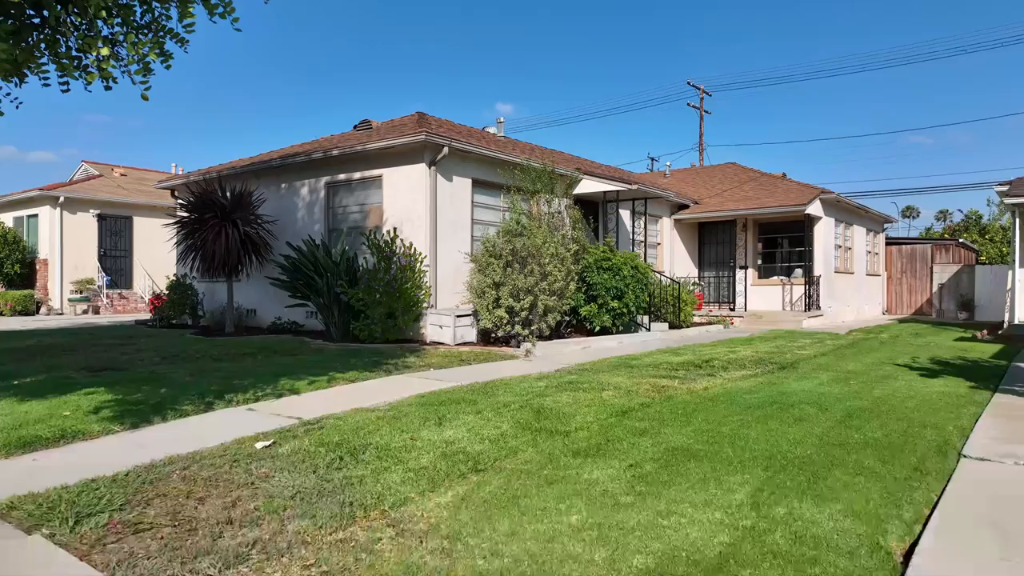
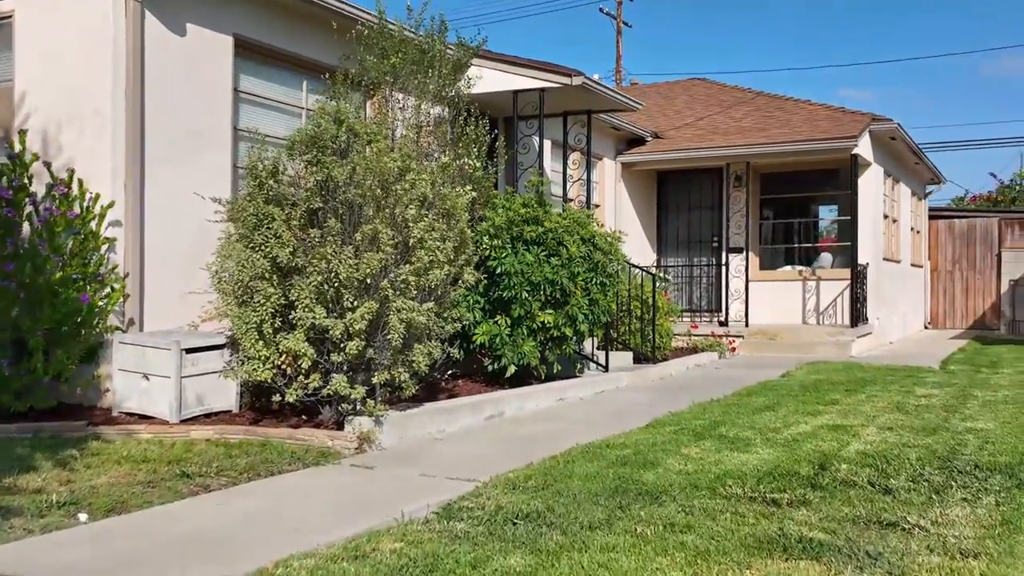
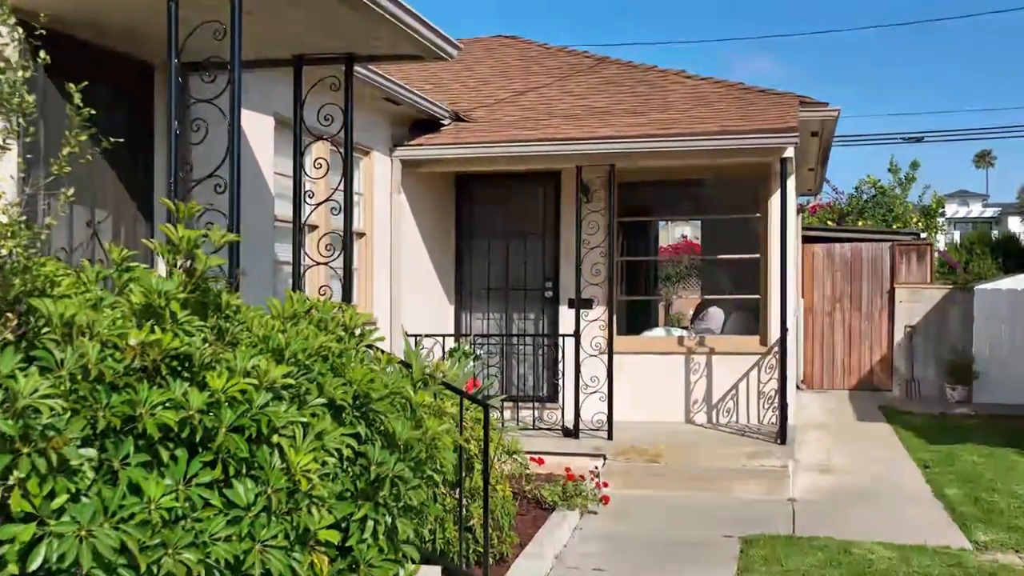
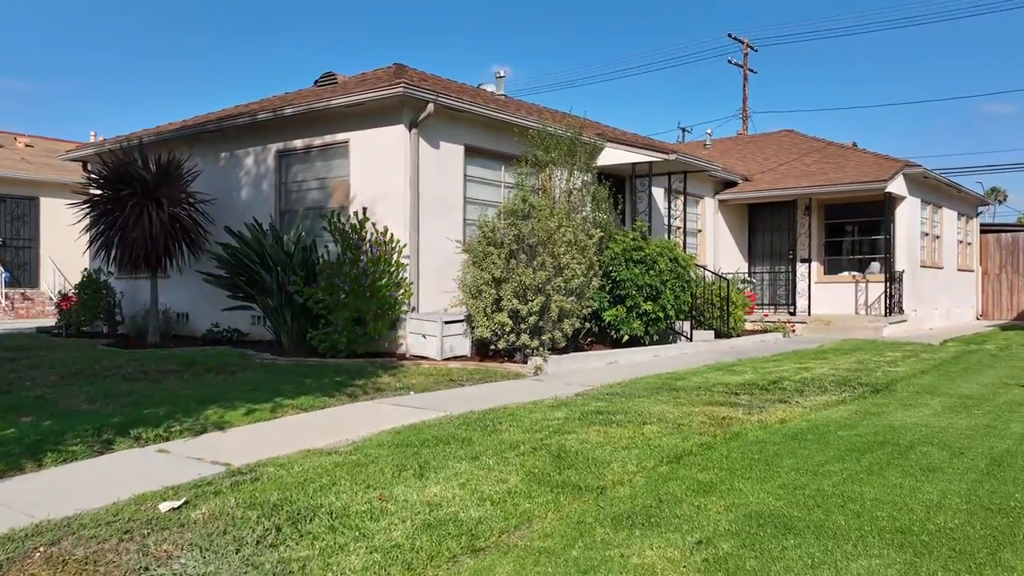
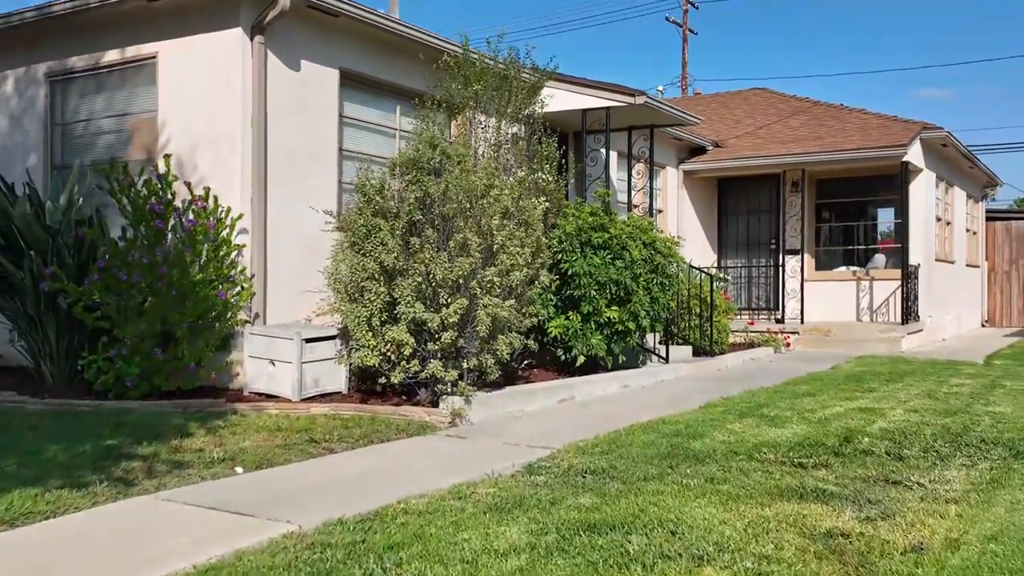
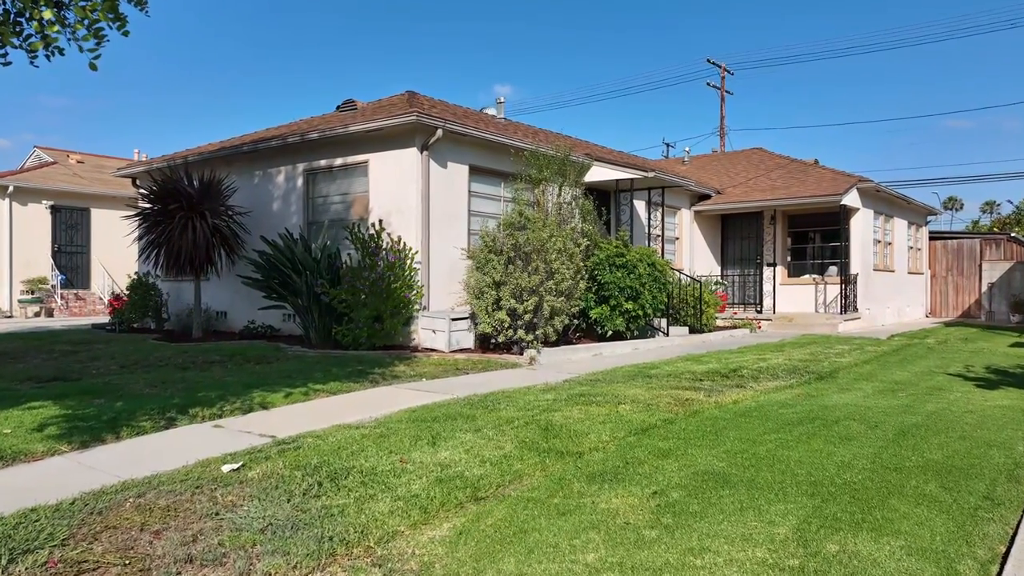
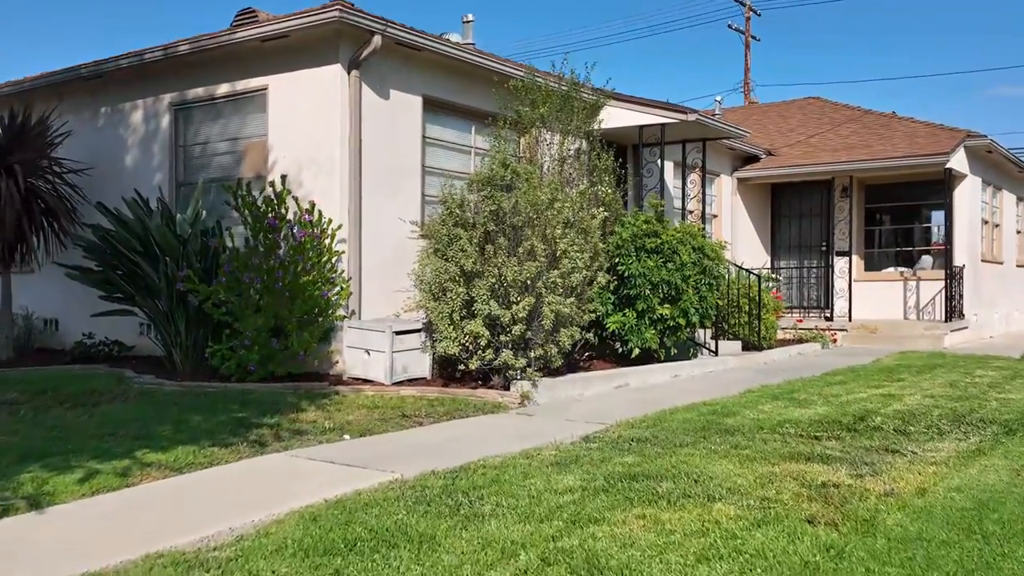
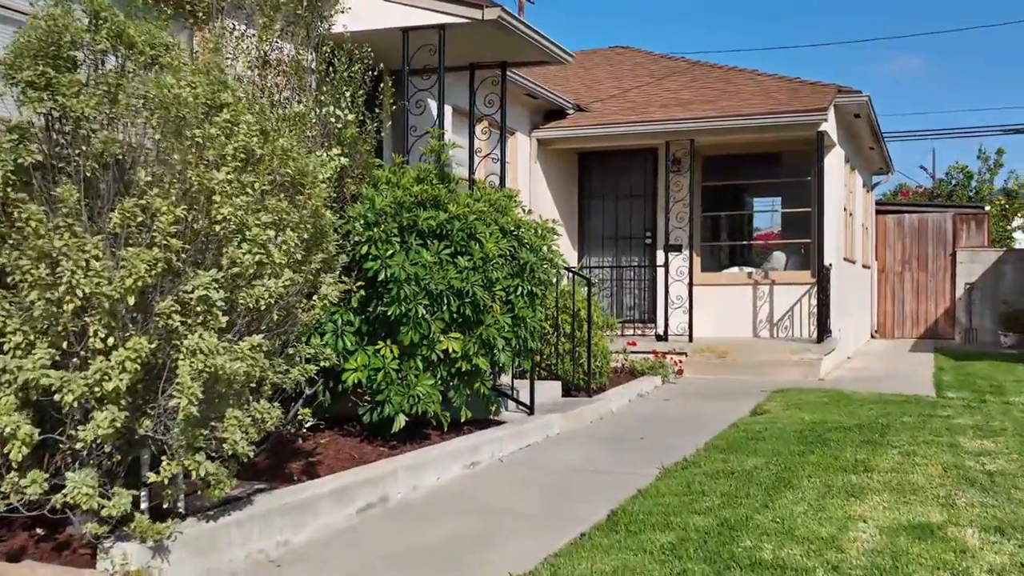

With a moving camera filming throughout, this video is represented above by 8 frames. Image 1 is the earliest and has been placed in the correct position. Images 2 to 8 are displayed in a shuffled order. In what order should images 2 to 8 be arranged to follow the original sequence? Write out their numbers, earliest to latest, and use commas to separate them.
6, 4, 7, 5, 2, 8, 3
